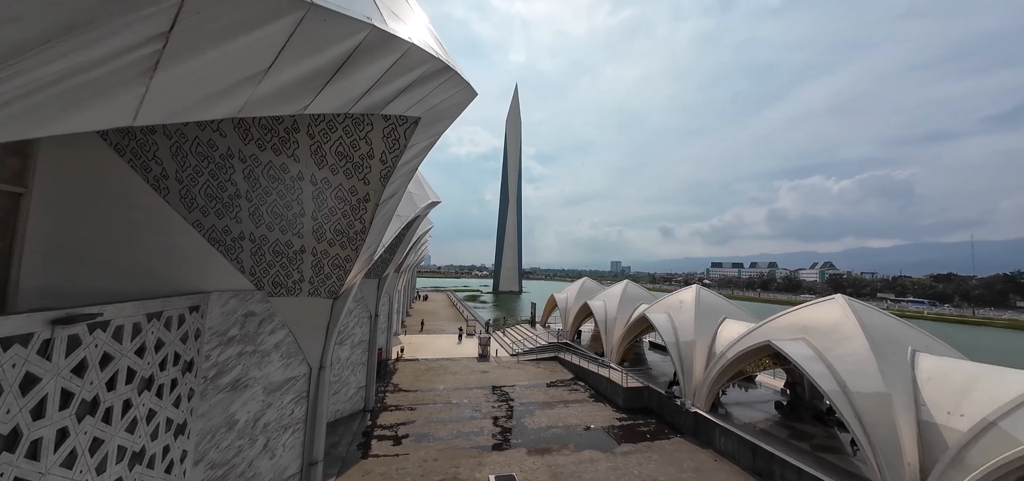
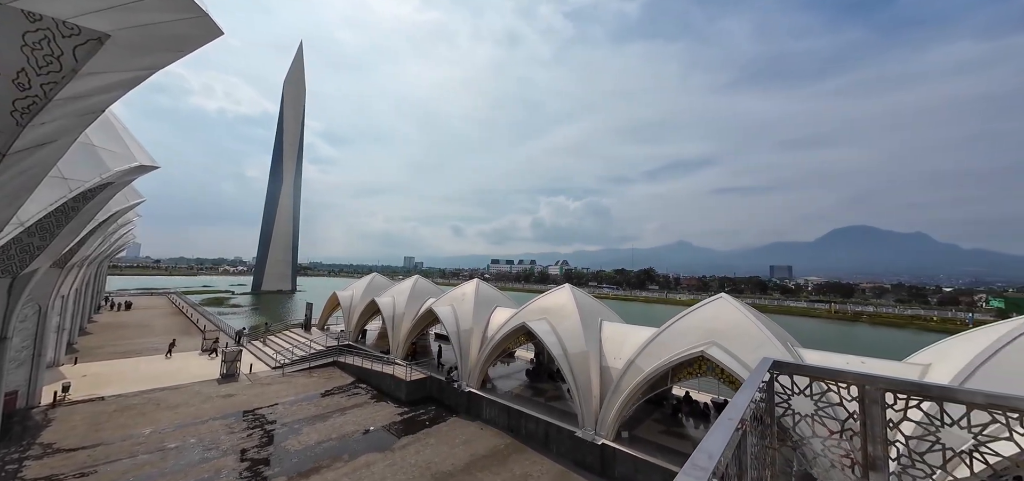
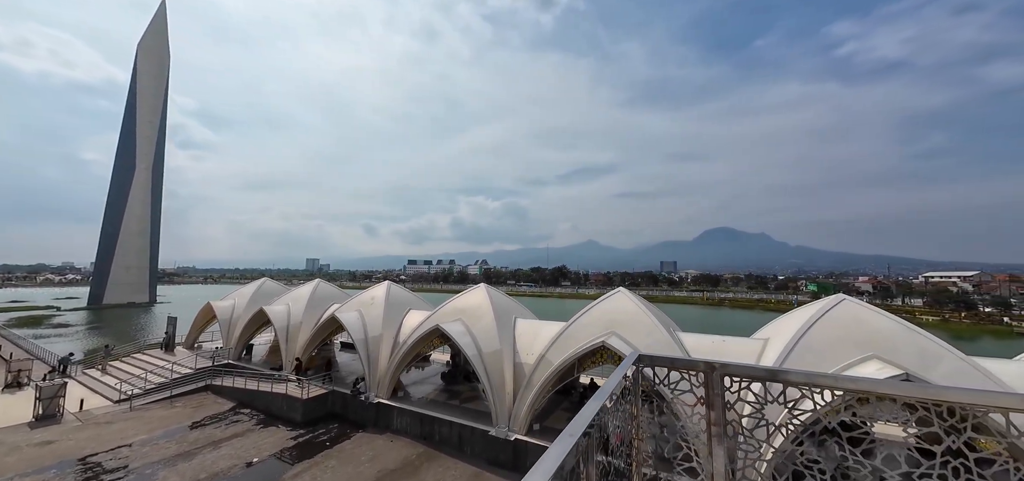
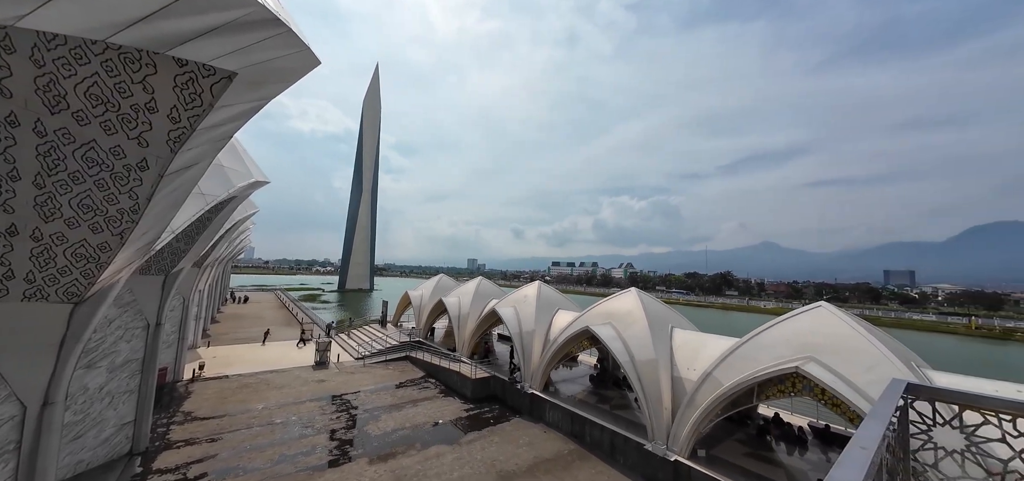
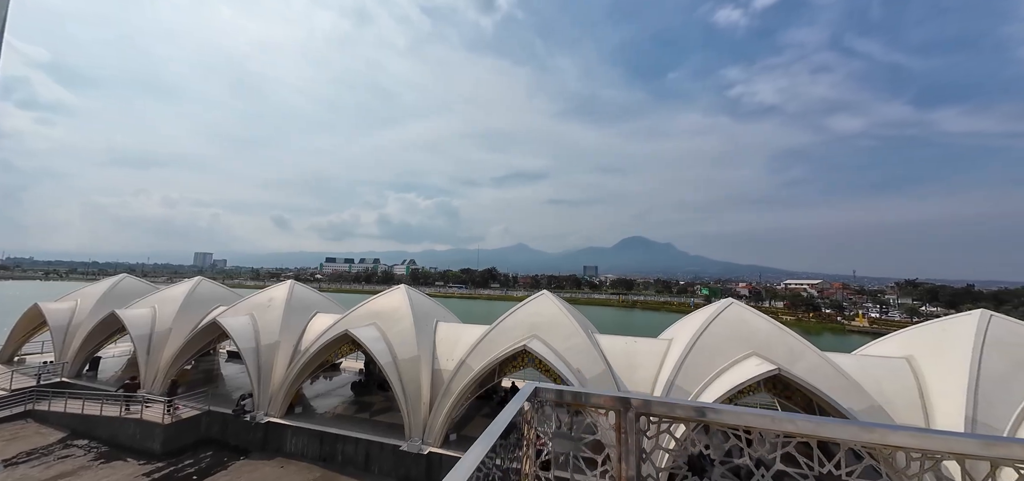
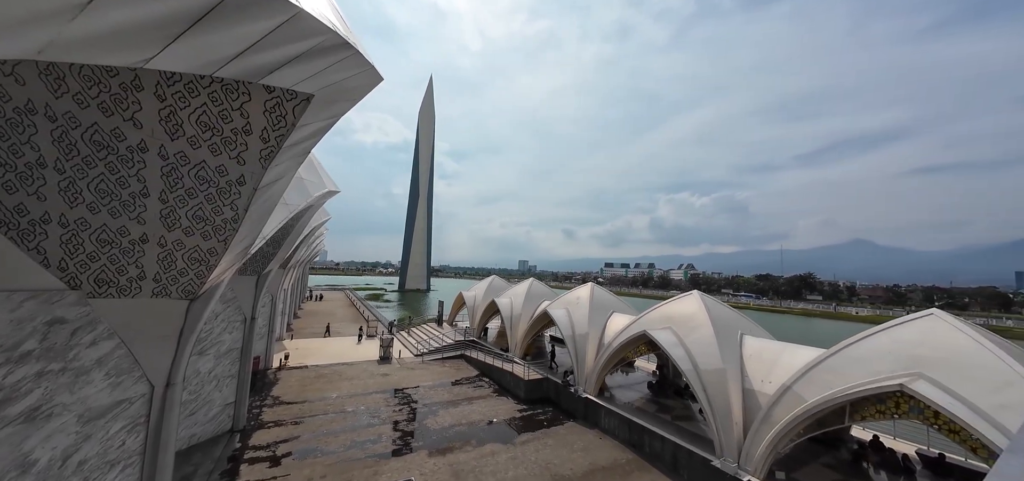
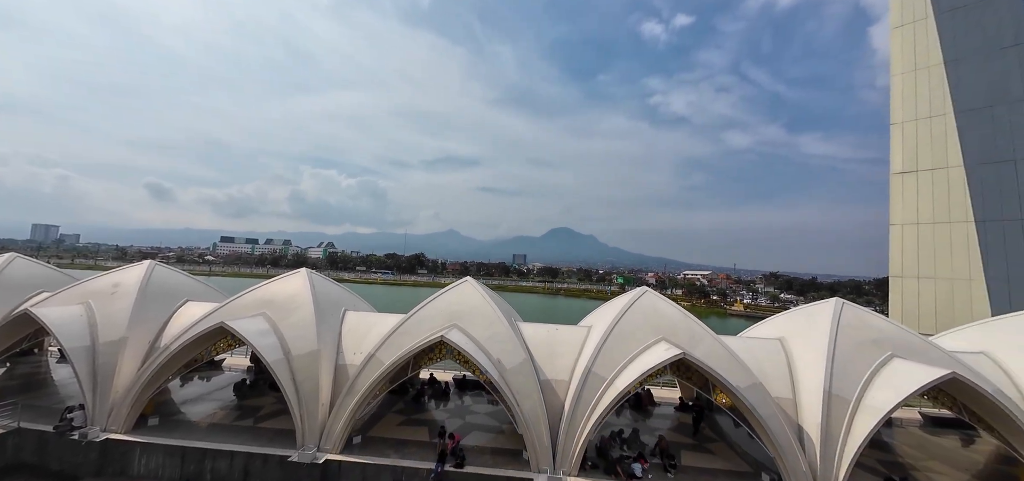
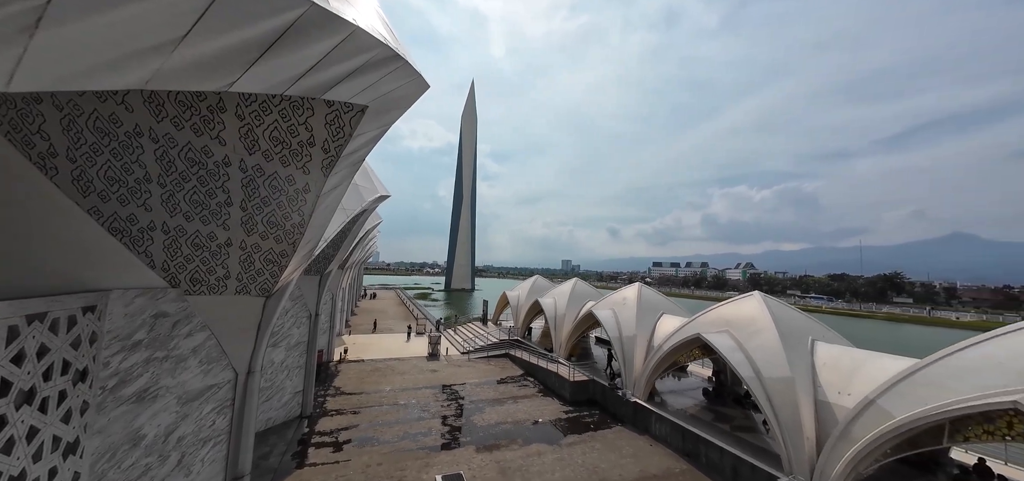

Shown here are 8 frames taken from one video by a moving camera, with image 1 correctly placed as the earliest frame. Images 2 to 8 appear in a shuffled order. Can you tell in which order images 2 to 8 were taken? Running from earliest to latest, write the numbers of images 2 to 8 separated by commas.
8, 6, 4, 2, 3, 5, 7
